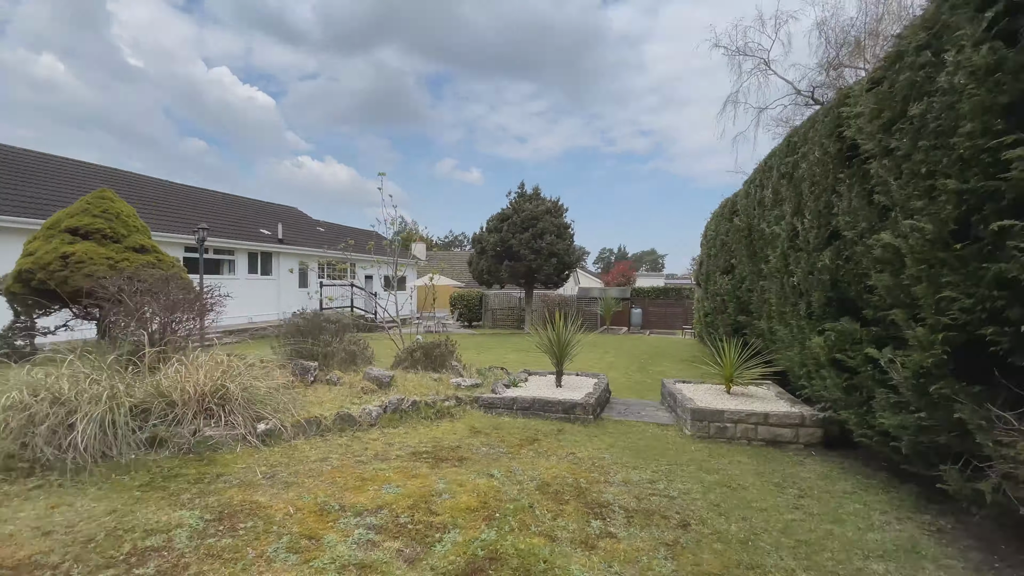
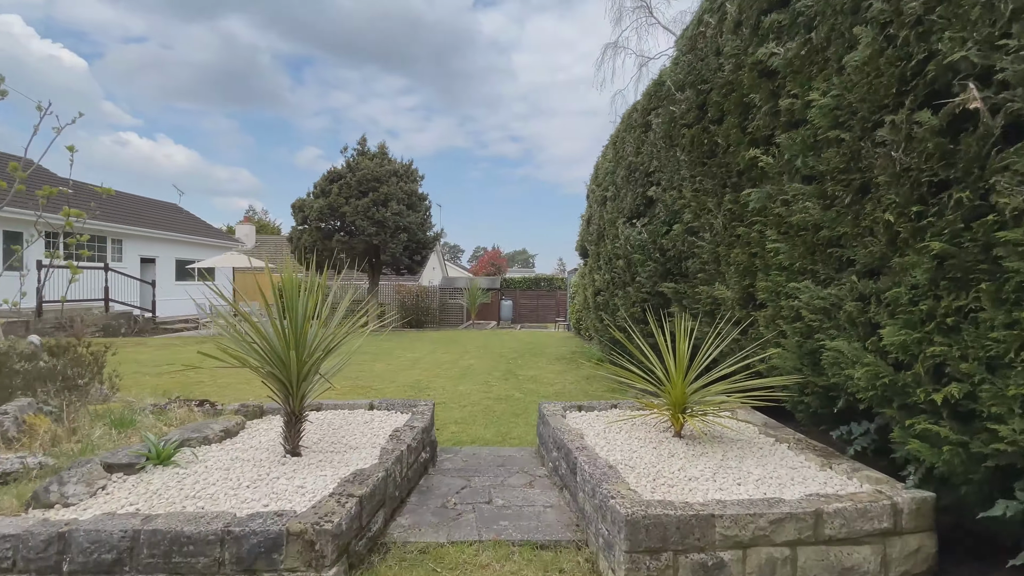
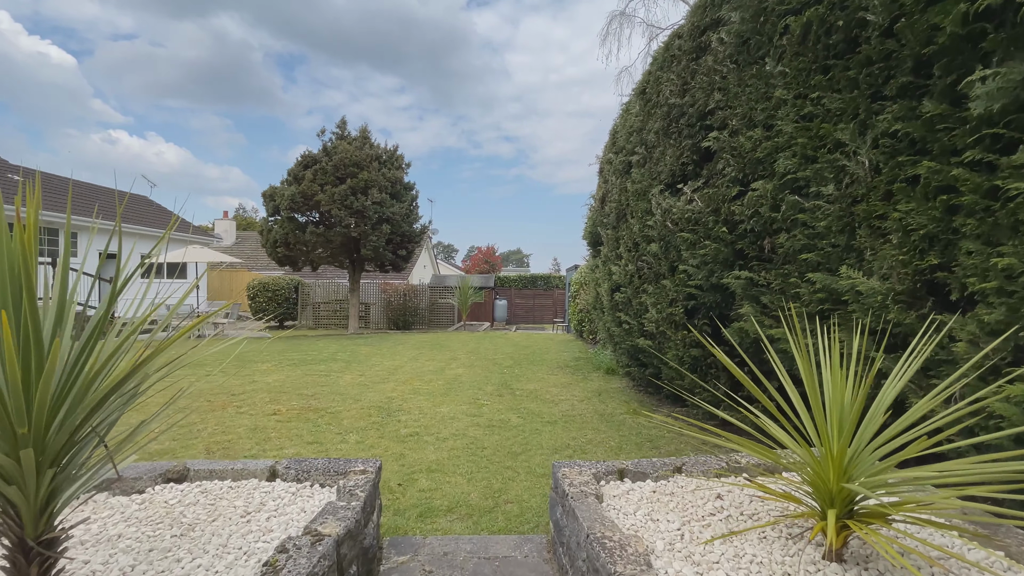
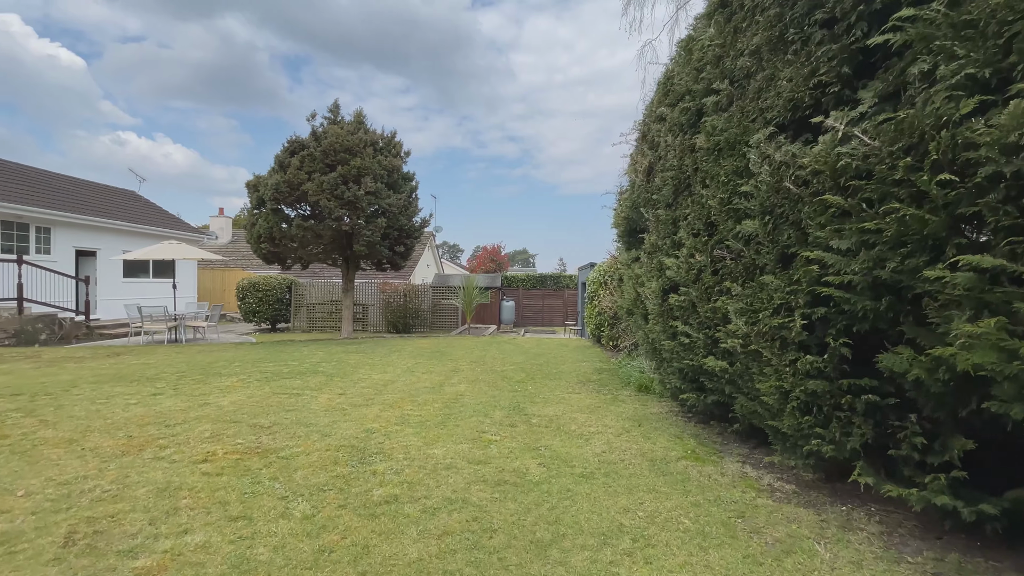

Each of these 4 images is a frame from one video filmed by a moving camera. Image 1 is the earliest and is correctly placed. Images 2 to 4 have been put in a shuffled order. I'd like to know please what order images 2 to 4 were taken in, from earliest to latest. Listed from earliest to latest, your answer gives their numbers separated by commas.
2, 3, 4
